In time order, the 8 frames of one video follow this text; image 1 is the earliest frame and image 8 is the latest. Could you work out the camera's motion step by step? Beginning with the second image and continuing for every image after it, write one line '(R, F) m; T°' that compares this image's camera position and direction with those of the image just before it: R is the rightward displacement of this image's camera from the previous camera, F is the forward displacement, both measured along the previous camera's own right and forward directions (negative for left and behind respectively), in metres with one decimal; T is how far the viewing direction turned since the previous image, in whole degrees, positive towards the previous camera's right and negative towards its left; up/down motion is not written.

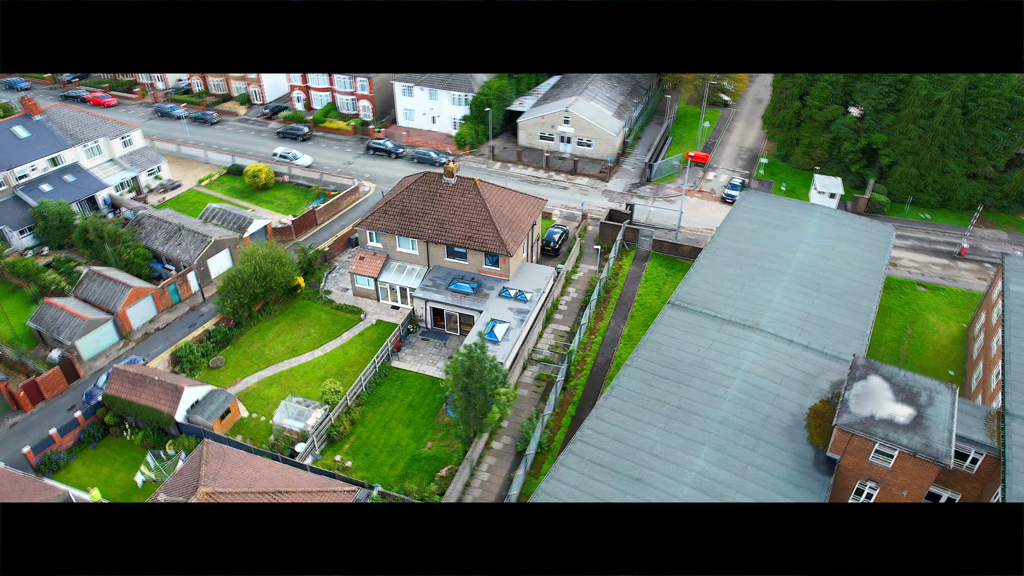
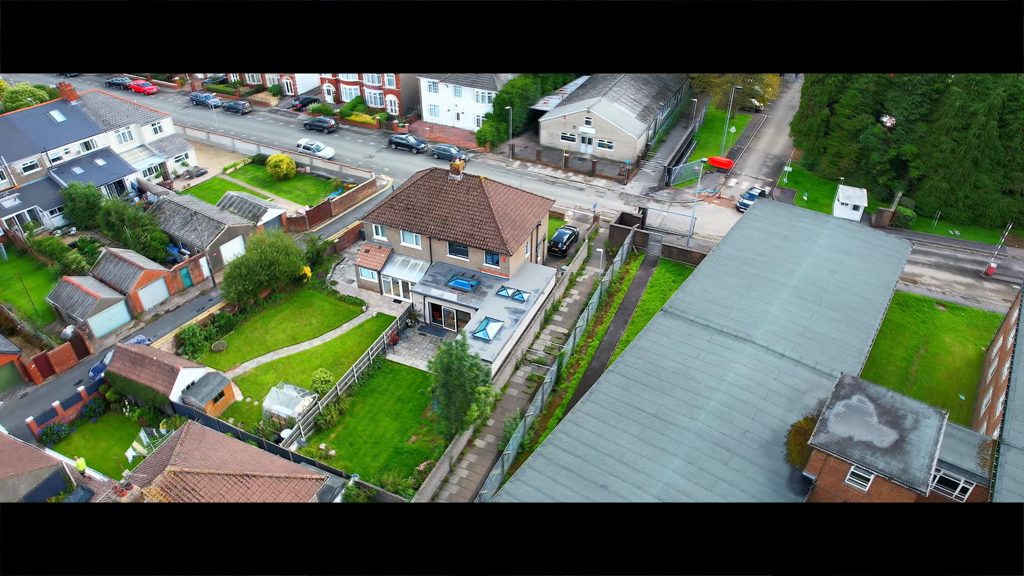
(+2.1, +0.1) m; -4°
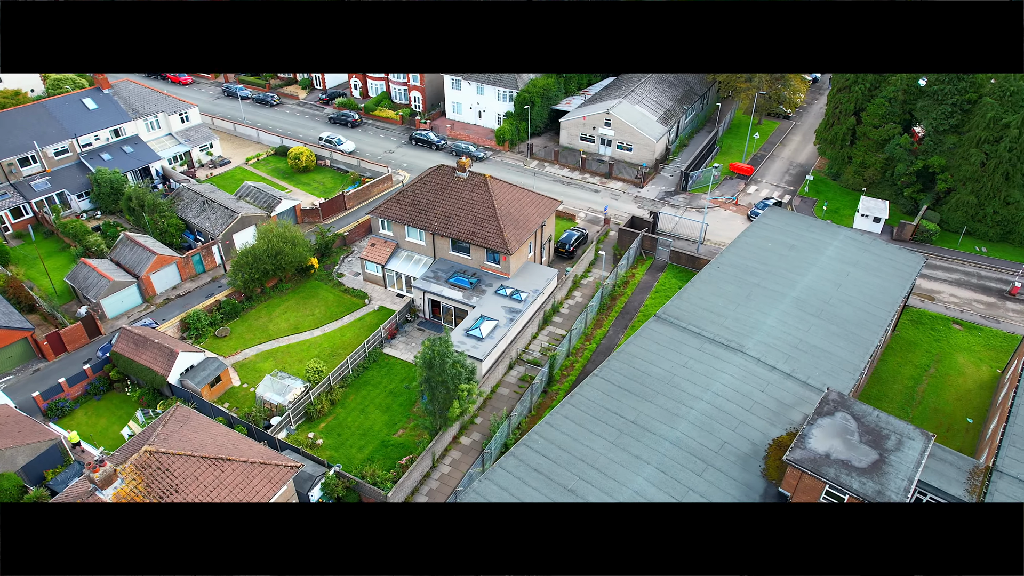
(+1.9, +0.1) m; -3°
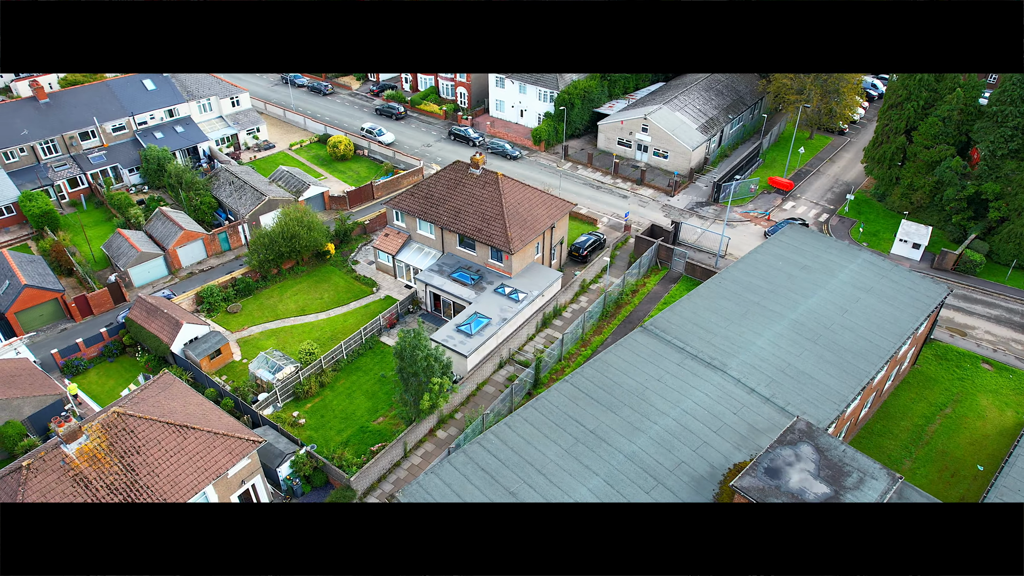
(+3.3, +0.2) m; -6°
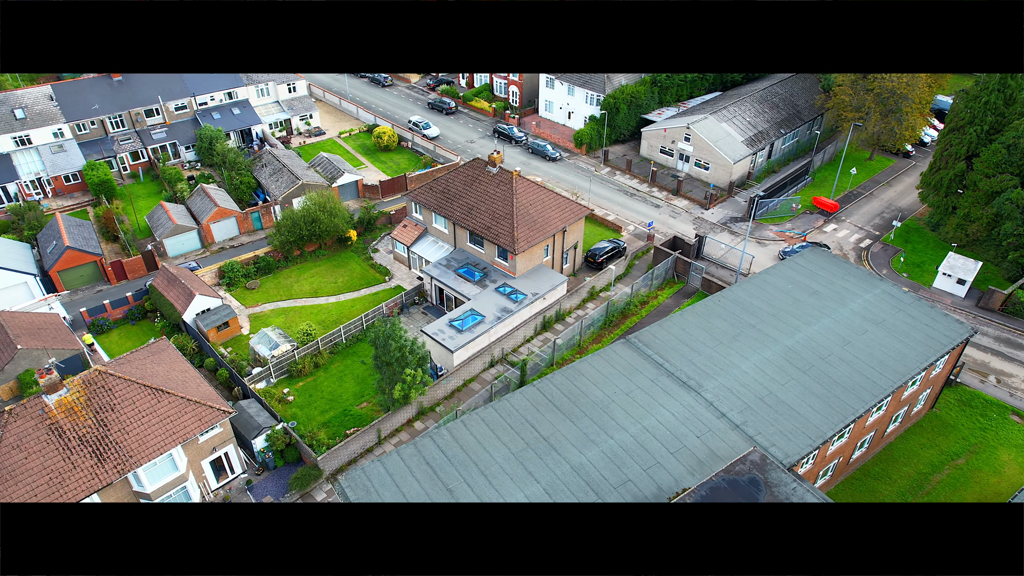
(+3.6, +0.3) m; -7°
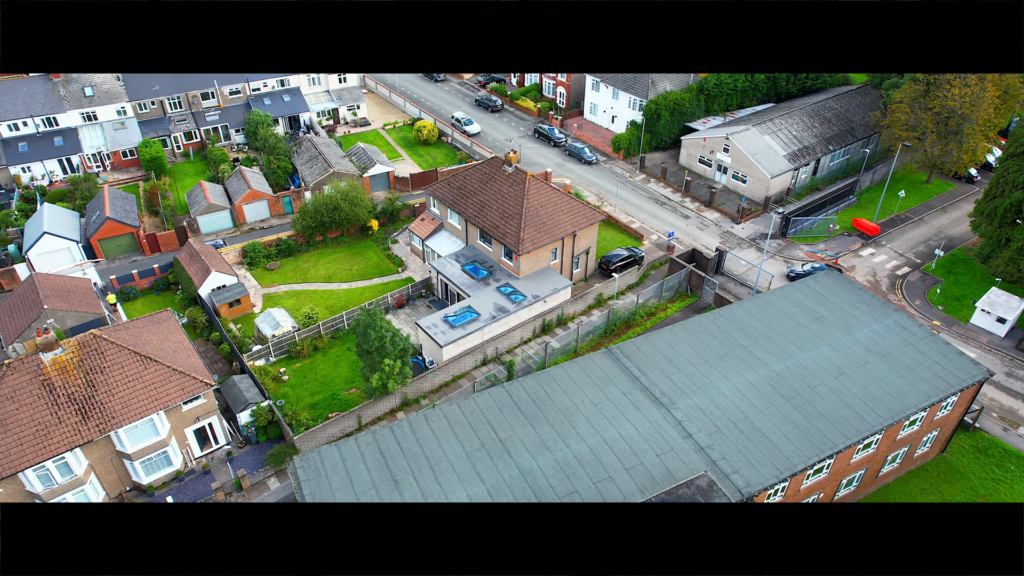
(+3.3, +0.3) m; -6°
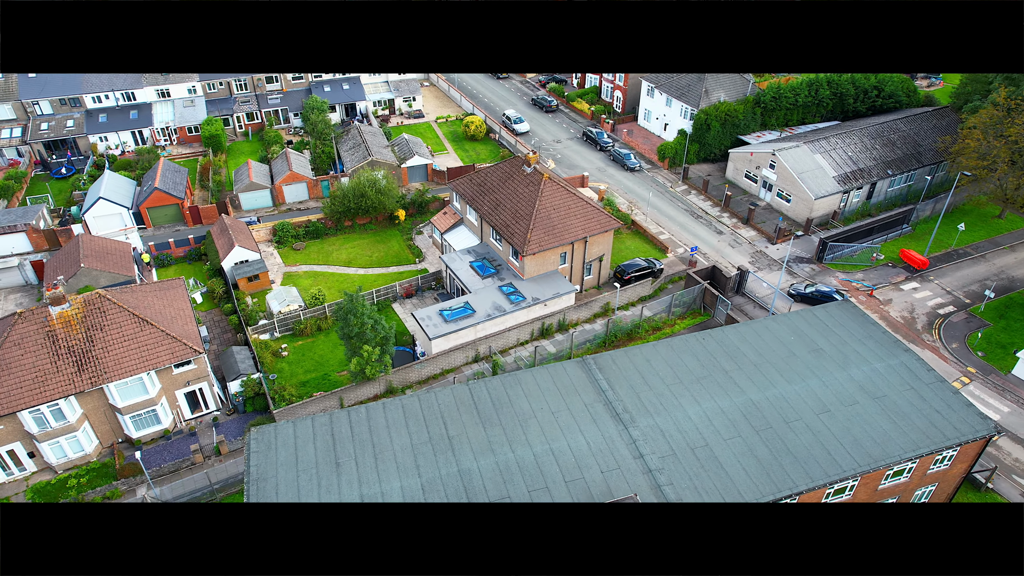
(+3.9, +0.4) m; -7°
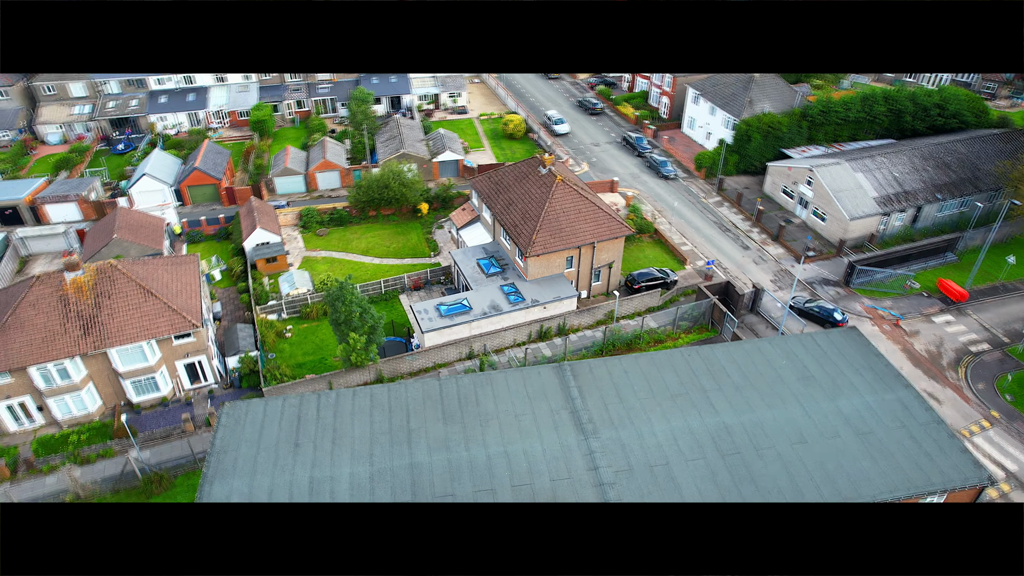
(+3.1, +0.3) m; -6°
